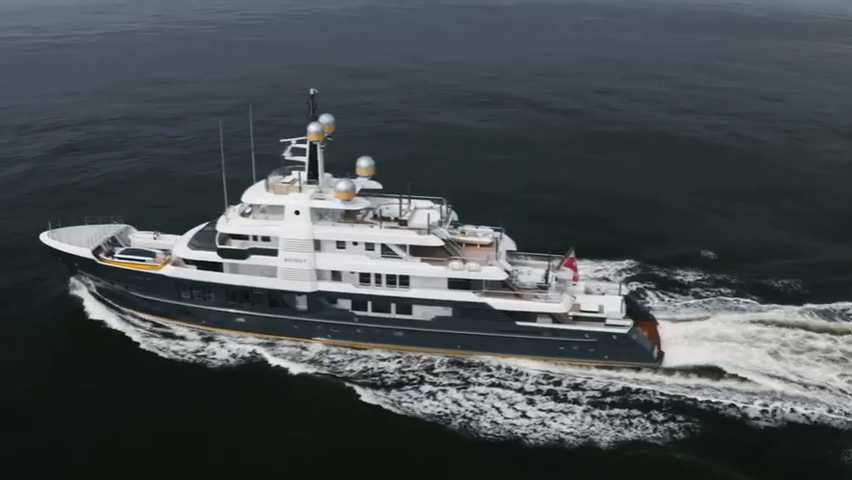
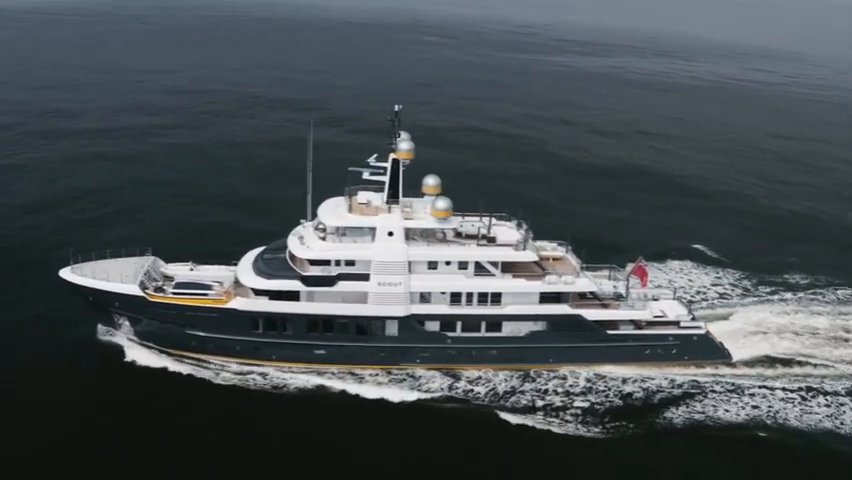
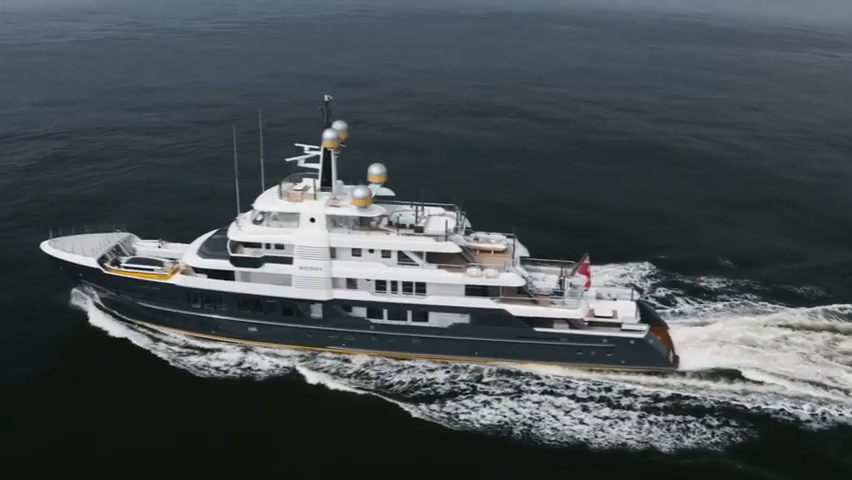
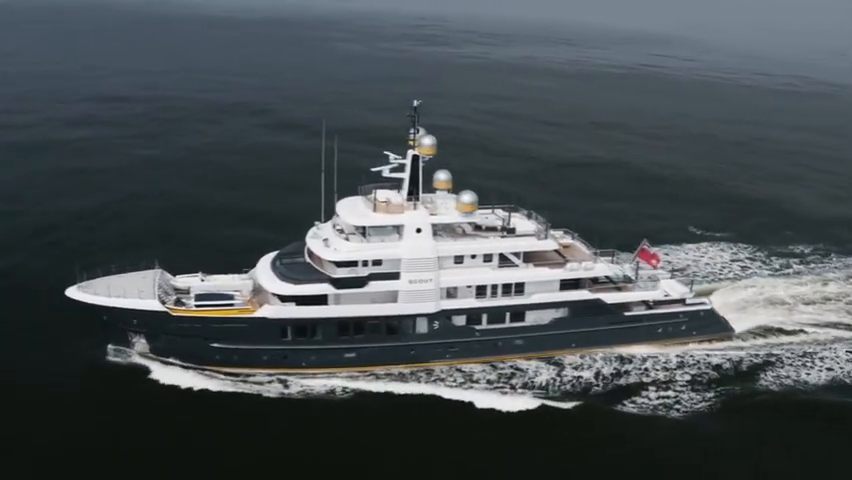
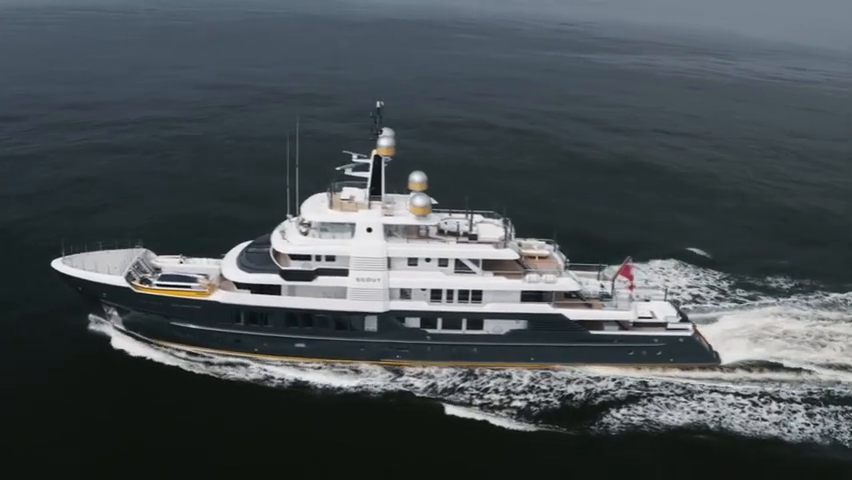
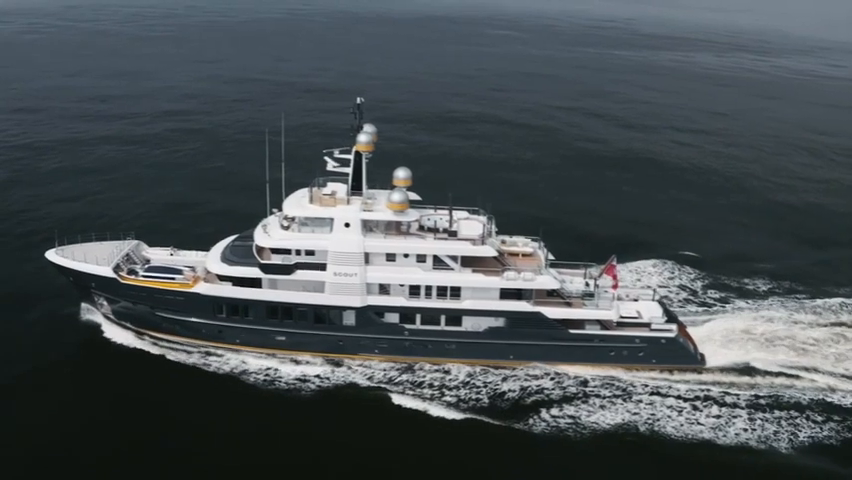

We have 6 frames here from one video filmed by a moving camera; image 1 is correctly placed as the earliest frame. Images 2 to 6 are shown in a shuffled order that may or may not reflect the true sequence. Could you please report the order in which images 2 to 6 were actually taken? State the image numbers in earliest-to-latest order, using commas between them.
3, 6, 5, 2, 4
